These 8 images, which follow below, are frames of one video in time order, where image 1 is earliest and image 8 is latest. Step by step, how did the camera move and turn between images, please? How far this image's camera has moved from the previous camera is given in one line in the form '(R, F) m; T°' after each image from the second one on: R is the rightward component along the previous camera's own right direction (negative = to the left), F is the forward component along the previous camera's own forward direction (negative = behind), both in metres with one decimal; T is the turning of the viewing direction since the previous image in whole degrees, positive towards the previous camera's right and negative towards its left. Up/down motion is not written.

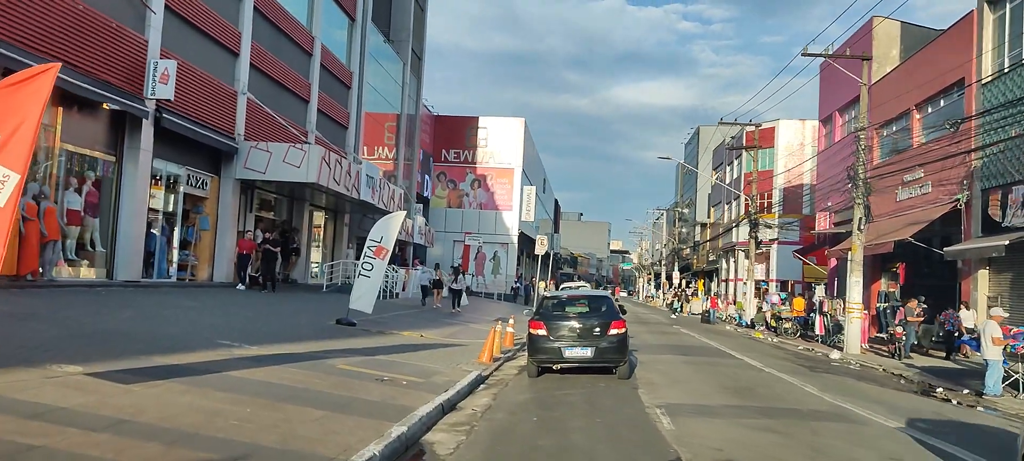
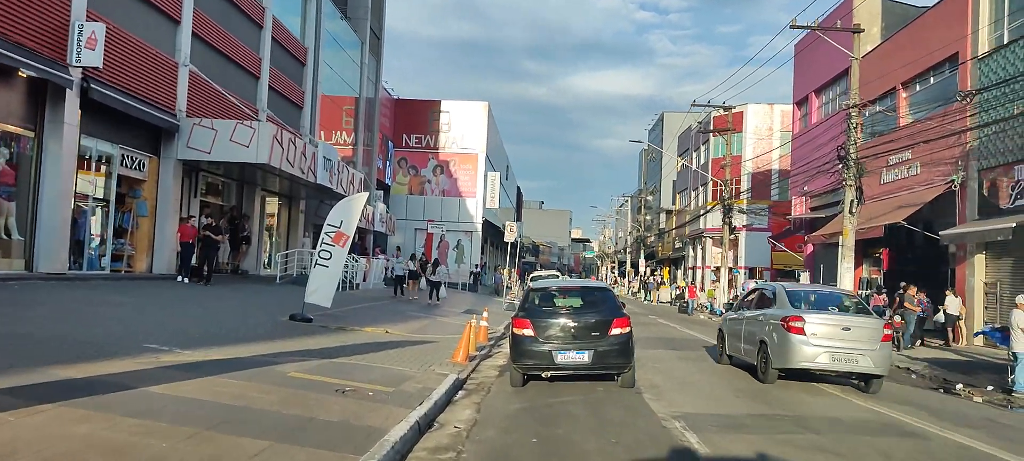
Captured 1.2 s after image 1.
(-0.3, +1.7) m; +3°
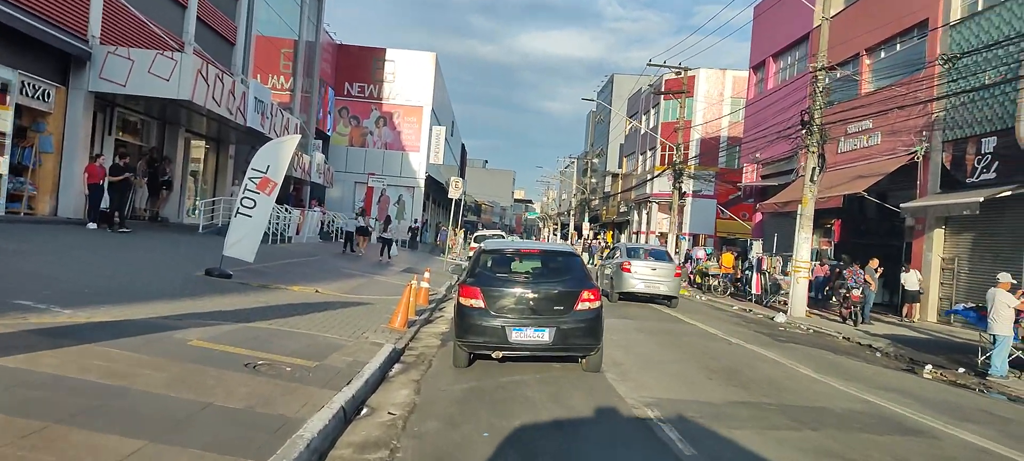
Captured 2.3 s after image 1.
(-0.1, +1.3) m; +4°
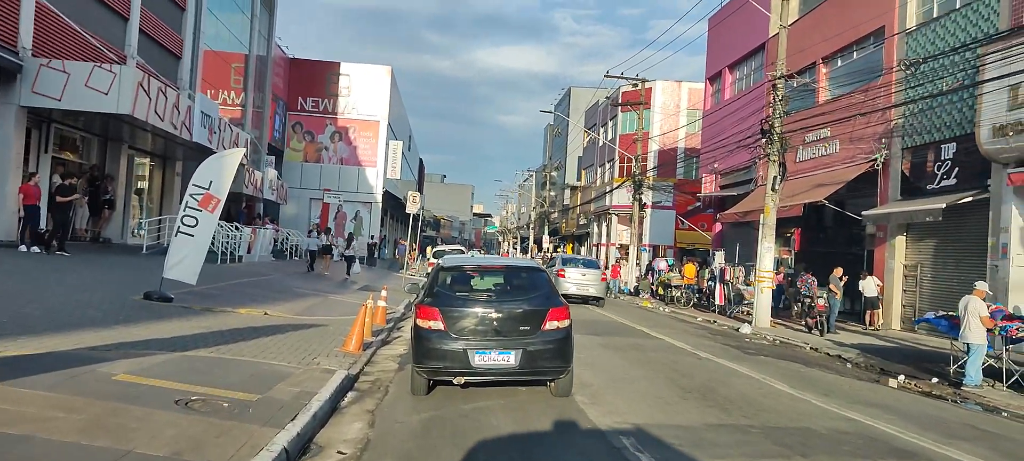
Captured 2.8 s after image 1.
(0.0, +0.6) m; +3°
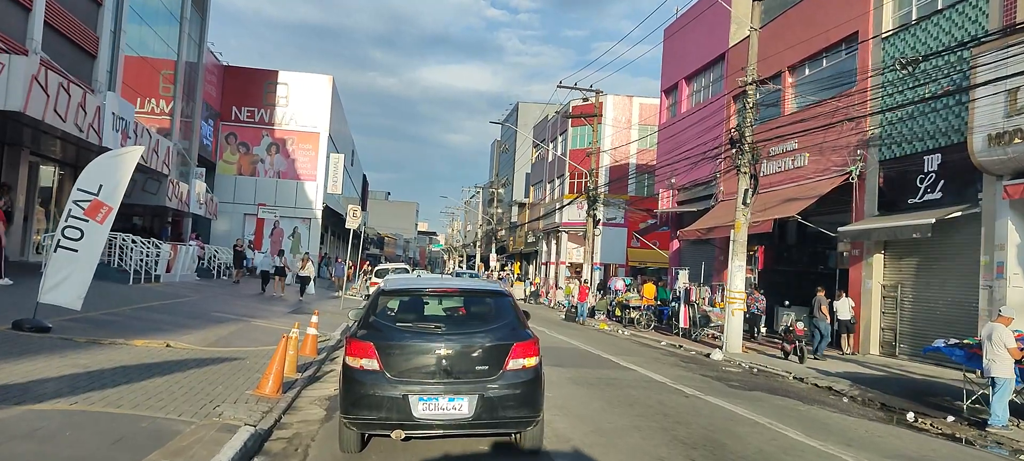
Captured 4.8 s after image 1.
(-0.1, +1.8) m; +4°
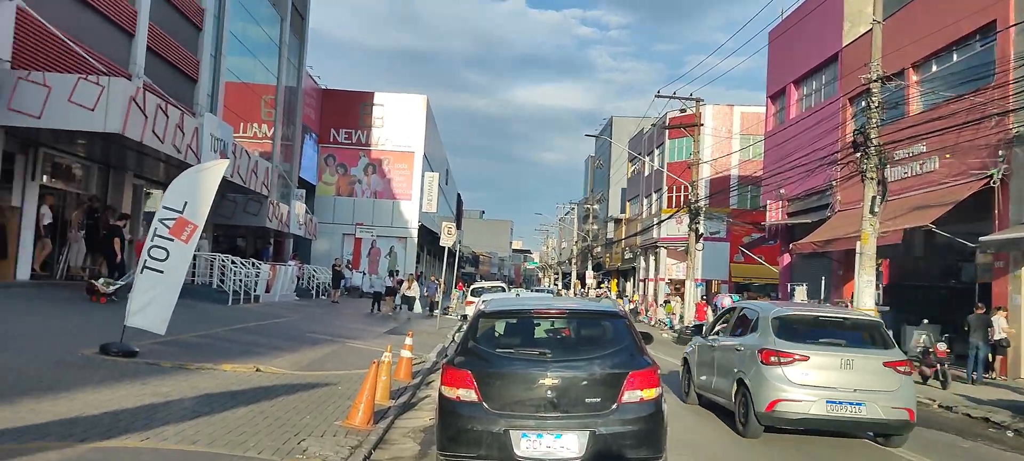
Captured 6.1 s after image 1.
(-0.2, +0.9) m; -7°
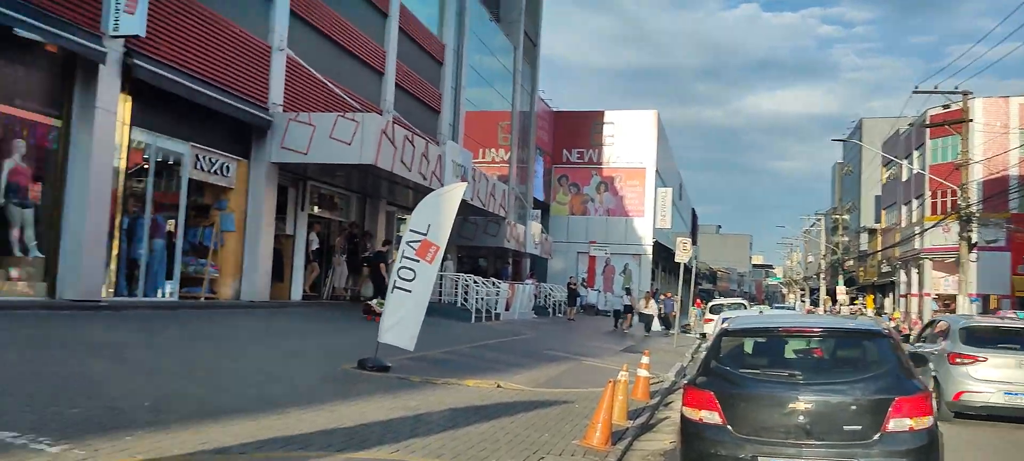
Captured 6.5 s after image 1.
(0.0, +0.2) m; -16°
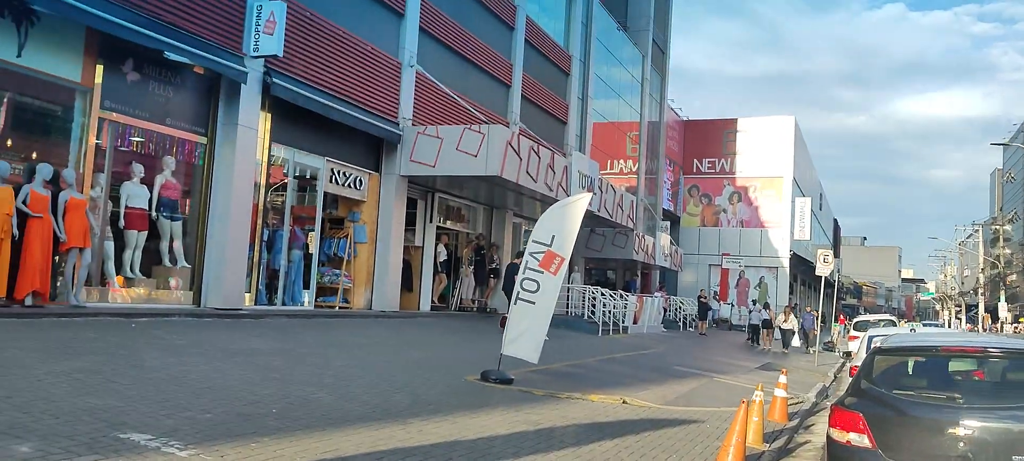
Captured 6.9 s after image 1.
(0.0, +0.2) m; -9°
